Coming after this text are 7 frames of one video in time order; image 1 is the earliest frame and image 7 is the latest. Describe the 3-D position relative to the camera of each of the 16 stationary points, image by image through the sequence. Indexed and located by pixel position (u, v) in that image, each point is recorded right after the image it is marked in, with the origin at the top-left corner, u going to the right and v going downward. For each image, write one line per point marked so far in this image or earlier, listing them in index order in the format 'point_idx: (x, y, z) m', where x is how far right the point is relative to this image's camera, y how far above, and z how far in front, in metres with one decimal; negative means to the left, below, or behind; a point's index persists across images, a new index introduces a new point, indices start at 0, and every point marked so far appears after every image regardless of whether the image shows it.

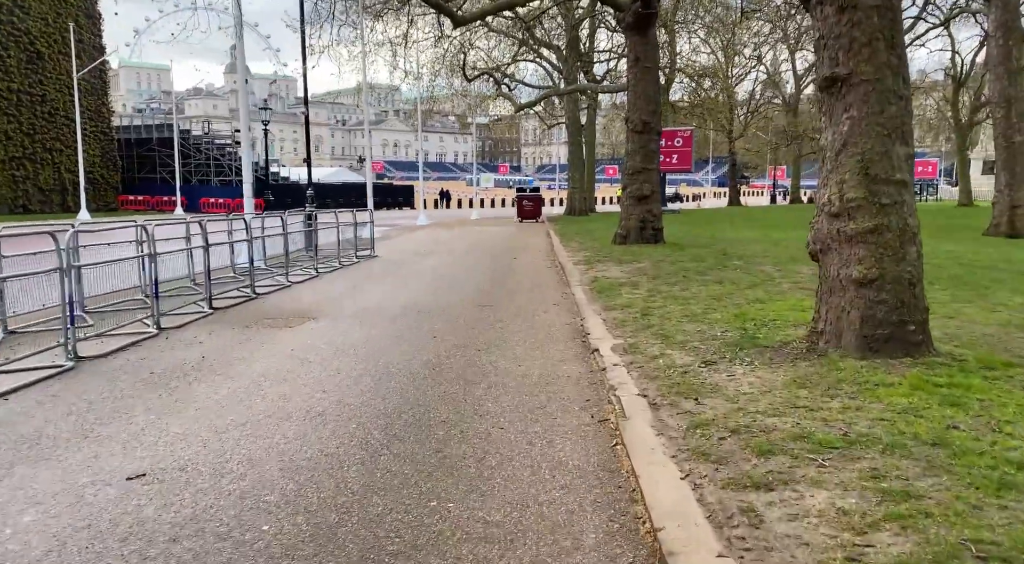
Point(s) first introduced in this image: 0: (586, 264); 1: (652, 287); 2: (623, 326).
0: (+1.5, +0.3, +16.4) m
1: (+2.0, -0.1, +11.8) m
2: (+1.1, -0.5, +8.6) m
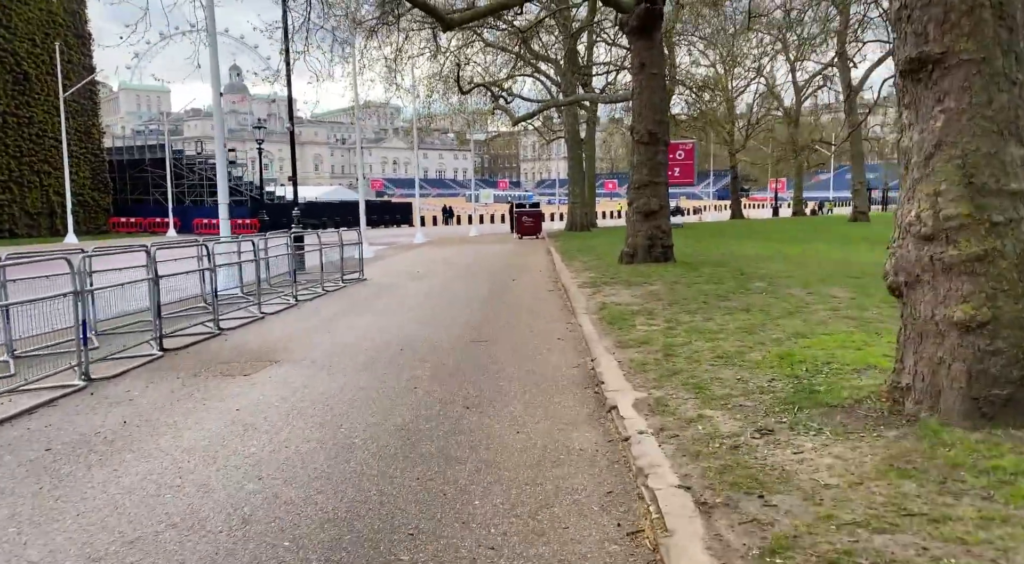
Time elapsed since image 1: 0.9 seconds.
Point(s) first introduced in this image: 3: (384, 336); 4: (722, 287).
0: (+1.5, -0.1, +14.9) m
1: (+2.0, -0.4, +10.3) m
2: (+1.1, -0.8, +7.1) m
3: (-1.6, -0.7, +10.4) m
4: (+3.3, -0.1, +13.1) m
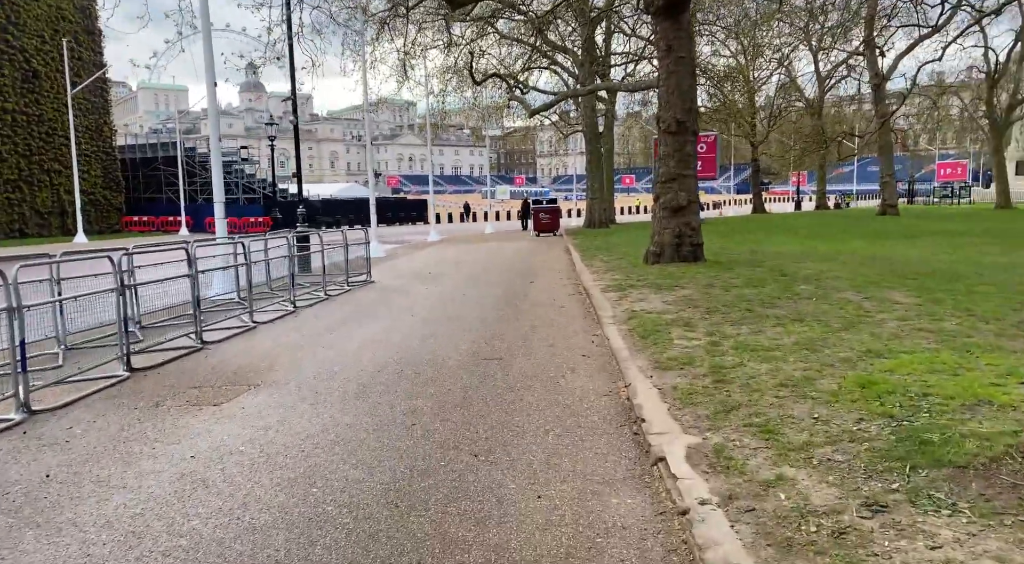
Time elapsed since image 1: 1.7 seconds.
0: (+1.8, -0.2, +13.6) m
1: (+2.2, -0.5, +8.9) m
2: (+1.3, -0.8, +5.7) m
3: (-1.4, -0.7, +9.2) m
4: (+3.6, -0.2, +11.7) m
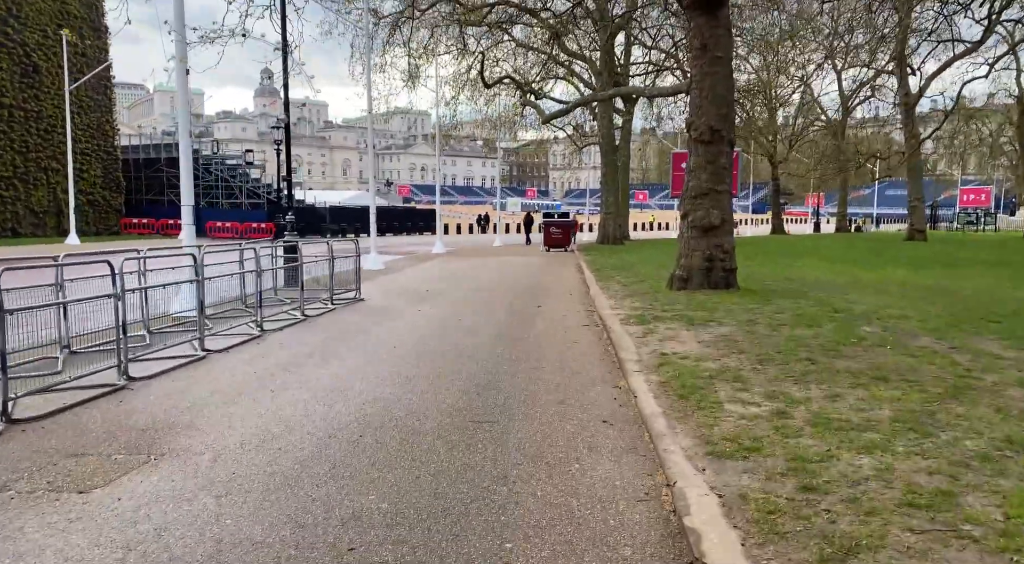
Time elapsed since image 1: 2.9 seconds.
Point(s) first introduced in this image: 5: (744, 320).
0: (+1.8, -0.6, +11.5) m
1: (+2.2, -0.9, +6.9) m
2: (+1.2, -1.1, +3.7) m
3: (-1.4, -1.0, +7.2) m
4: (+3.6, -0.6, +9.6) m
5: (+3.1, -0.5, +11.2) m
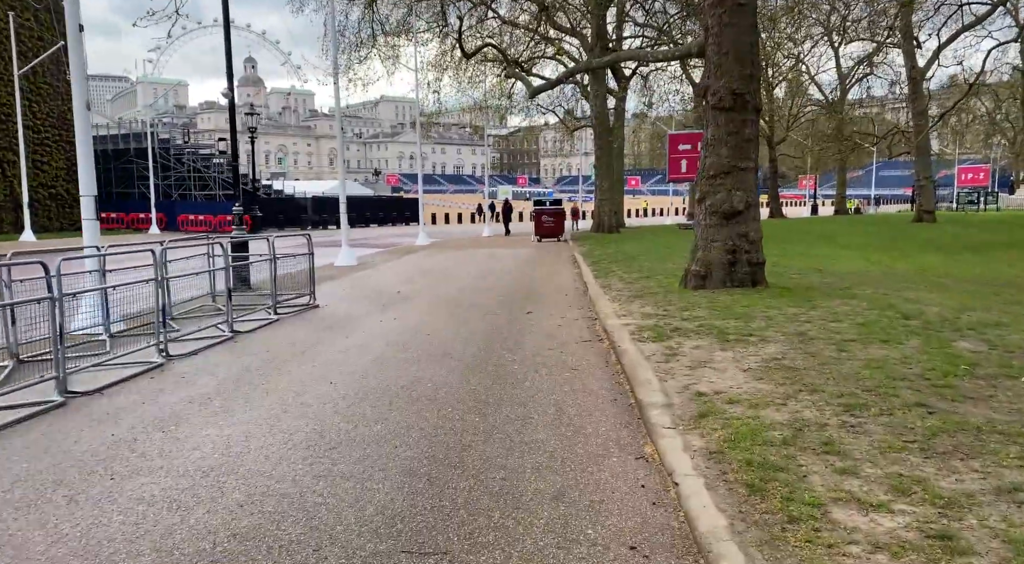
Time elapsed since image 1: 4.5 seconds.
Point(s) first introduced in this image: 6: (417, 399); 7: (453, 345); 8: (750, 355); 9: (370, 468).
0: (+1.6, -0.6, +8.9) m
1: (+2.0, -1.0, +4.3) m
2: (+1.1, -1.3, +1.1) m
3: (-1.6, -1.2, +4.5) m
4: (+3.4, -0.7, +7.0) m
5: (+2.9, -0.5, +8.6) m
6: (-0.8, -1.0, +6.7) m
7: (-0.7, -0.8, +9.5) m
8: (+2.2, -0.7, +7.8) m
9: (-0.9, -1.1, +4.9) m
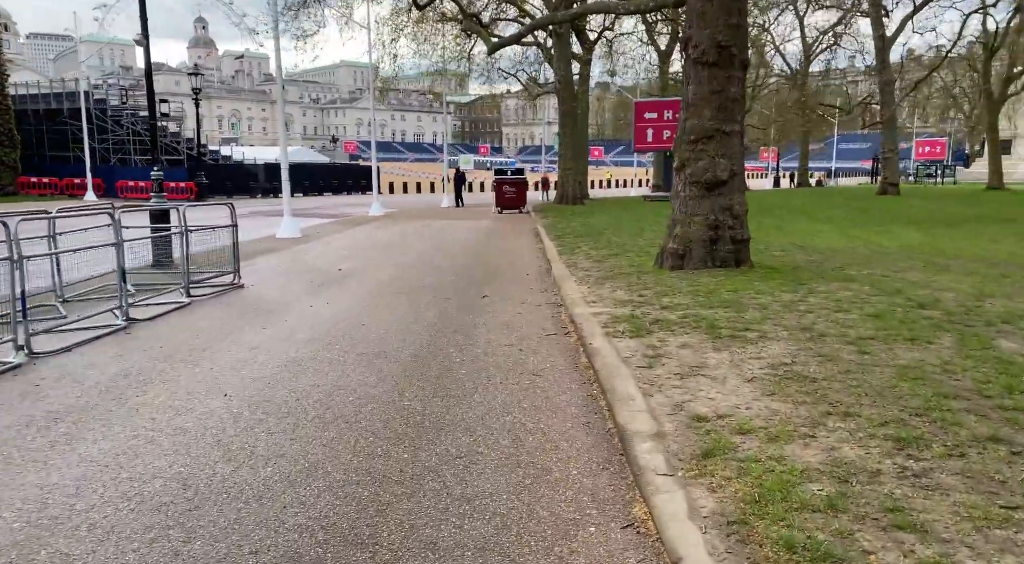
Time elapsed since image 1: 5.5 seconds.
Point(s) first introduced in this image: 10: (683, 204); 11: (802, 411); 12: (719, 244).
0: (+1.1, -0.5, +7.4) m
1: (+1.8, -1.0, +2.8) m
2: (+1.0, -1.4, -0.4) m
3: (-1.9, -1.2, +2.9) m
4: (+3.0, -0.6, +5.6) m
5: (+2.5, -0.4, +7.1) m
6: (-1.1, -0.9, +5.1) m
7: (-1.2, -0.6, +7.9) m
8: (+1.8, -0.6, +6.3) m
9: (-1.1, -1.1, +3.3) m
10: (+2.4, +1.1, +11.6) m
11: (+1.7, -0.8, +4.8) m
12: (+2.9, +0.6, +11.5) m
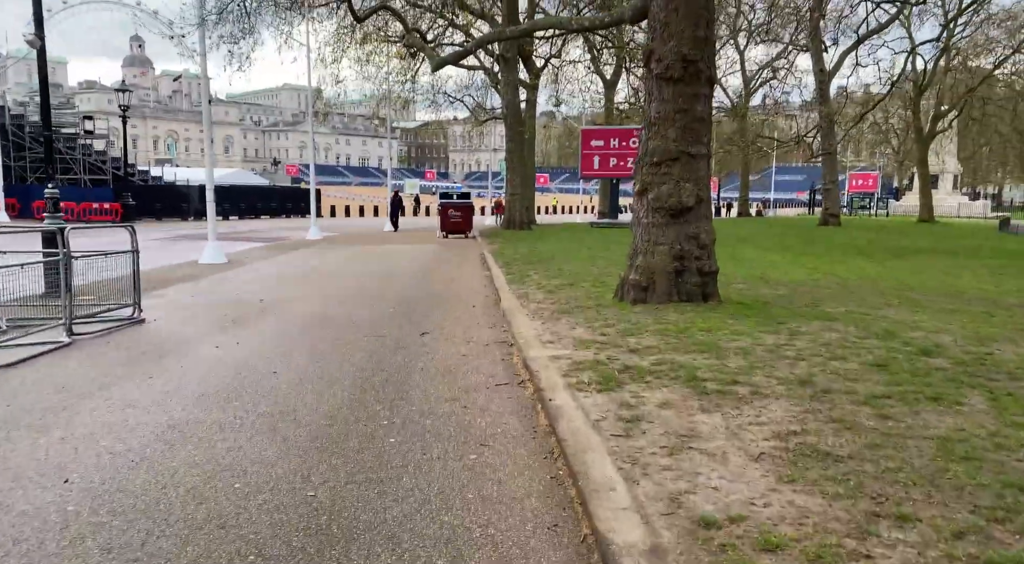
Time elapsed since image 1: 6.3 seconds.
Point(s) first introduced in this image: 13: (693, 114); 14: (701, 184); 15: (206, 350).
0: (+0.7, -0.8, +6.1) m
1: (+1.6, -1.2, +1.6) m
2: (+1.1, -1.5, -1.7) m
3: (-2.0, -1.3, +1.4) m
4: (+2.7, -0.9, +4.4) m
5: (+2.1, -0.7, +6.0) m
6: (-1.4, -1.1, +3.7) m
7: (-1.6, -0.9, +6.5) m
8: (+1.4, -0.9, +5.1) m
9: (-1.3, -1.3, +1.8) m
10: (+1.7, +0.6, +10.4) m
11: (+1.4, -1.0, +3.6) m
12: (+2.2, +0.1, +10.4) m
13: (+2.2, +2.0, +10.0) m
14: (+2.3, +1.2, +10.1) m
15: (-3.2, -0.7, +8.7) m
